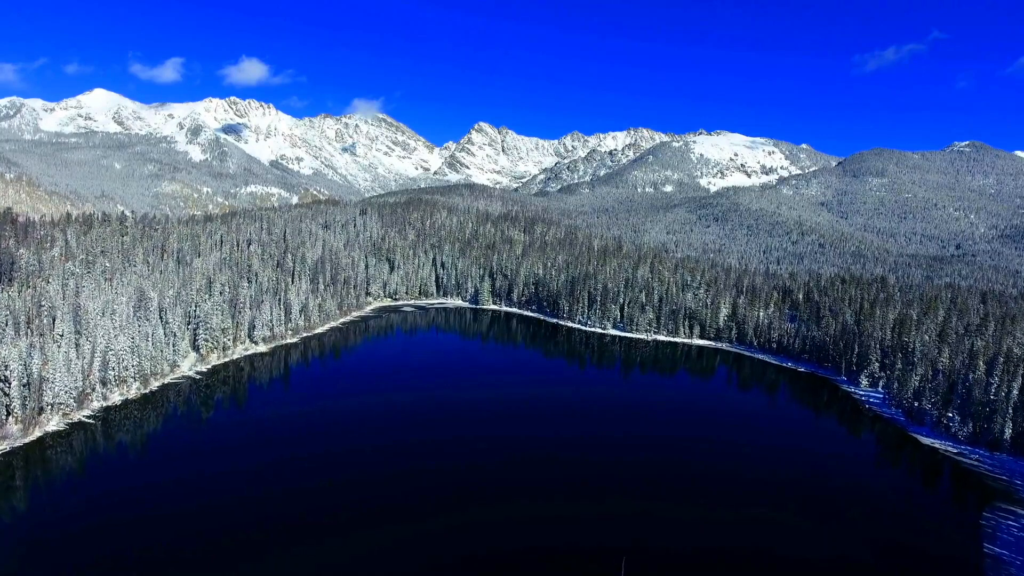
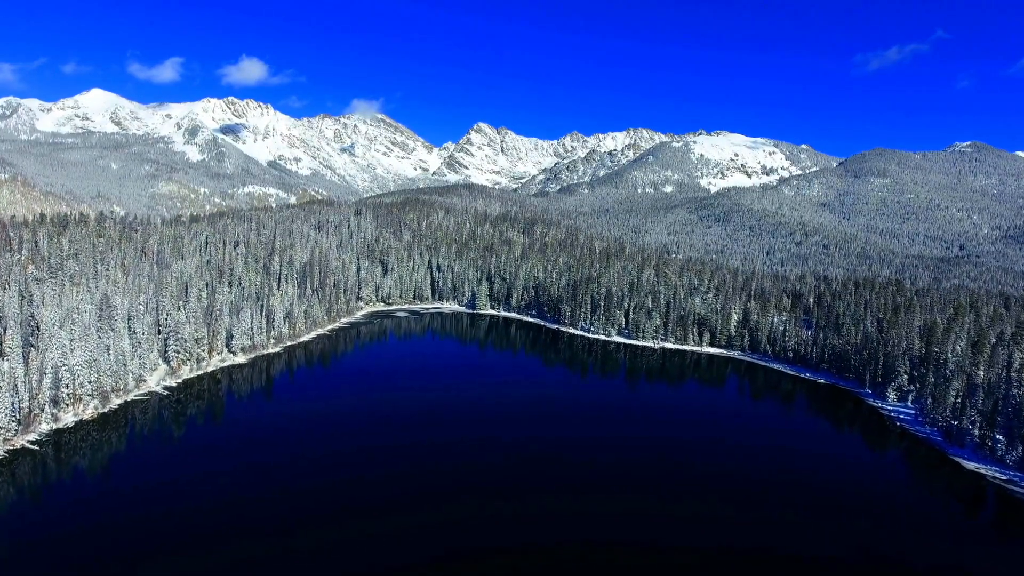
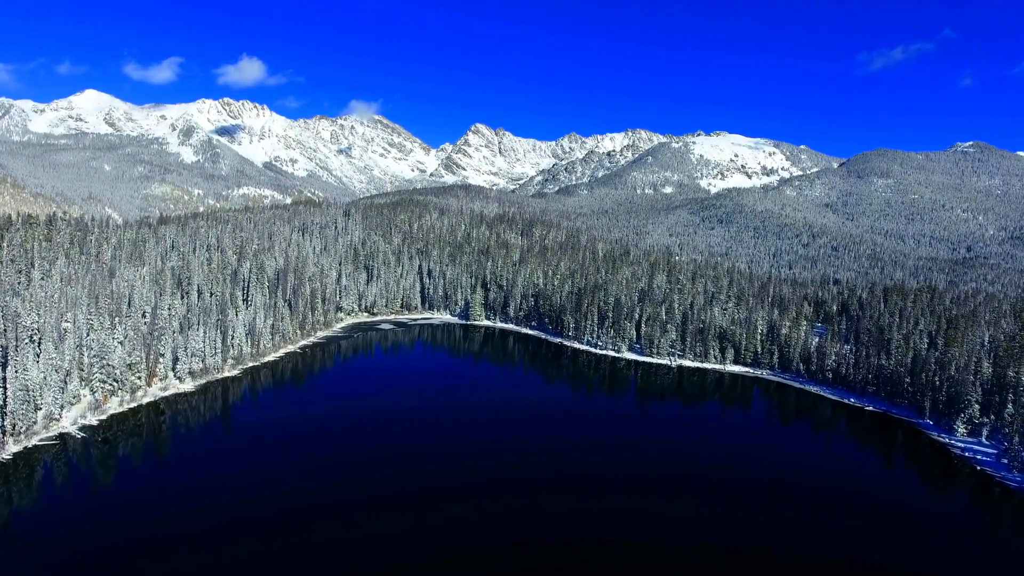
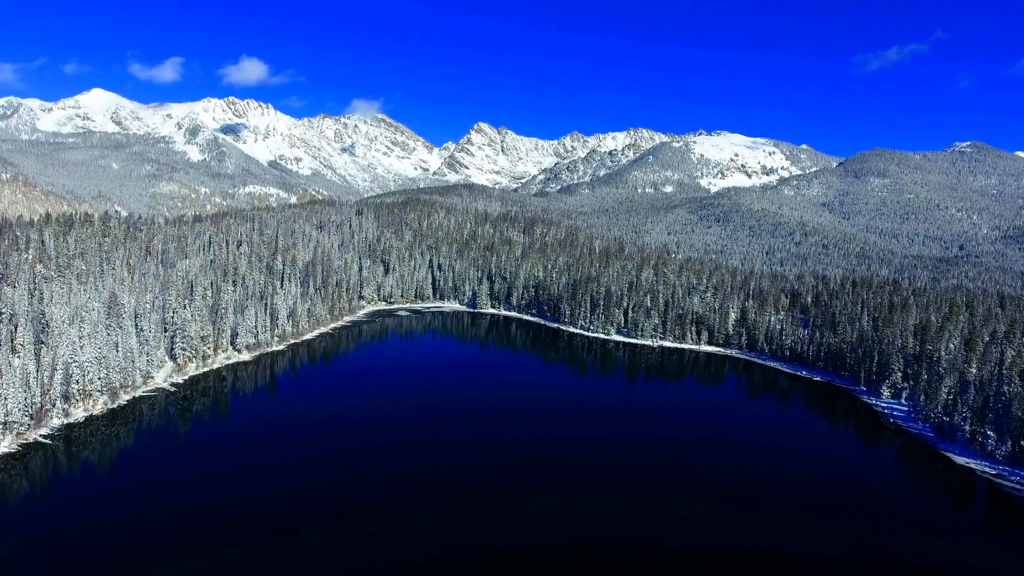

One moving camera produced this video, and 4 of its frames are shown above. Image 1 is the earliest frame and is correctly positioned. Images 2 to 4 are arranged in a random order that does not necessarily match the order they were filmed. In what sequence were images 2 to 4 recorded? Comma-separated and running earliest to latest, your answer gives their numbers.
4, 2, 3
